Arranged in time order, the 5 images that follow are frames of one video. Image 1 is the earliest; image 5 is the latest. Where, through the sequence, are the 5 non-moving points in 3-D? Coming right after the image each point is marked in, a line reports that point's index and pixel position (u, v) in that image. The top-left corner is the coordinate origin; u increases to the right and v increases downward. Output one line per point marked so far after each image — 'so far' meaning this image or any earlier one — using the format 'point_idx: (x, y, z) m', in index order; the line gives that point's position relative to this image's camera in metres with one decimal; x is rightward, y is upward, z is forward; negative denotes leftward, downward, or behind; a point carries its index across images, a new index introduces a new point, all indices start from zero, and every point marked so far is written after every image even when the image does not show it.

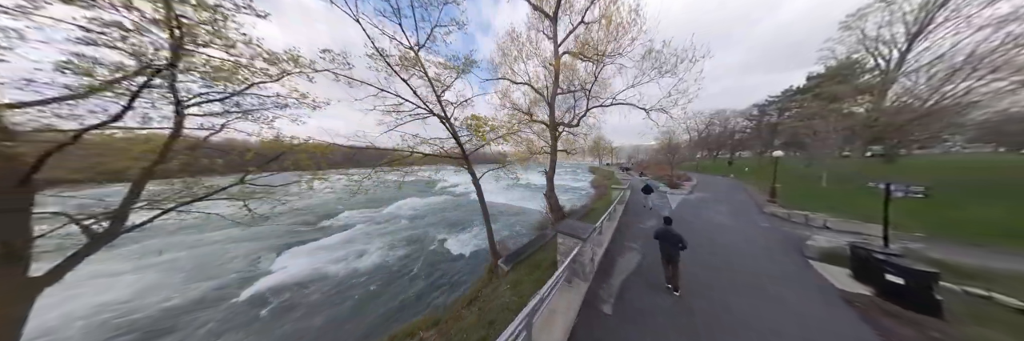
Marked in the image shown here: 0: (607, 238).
0: (+2.9, -2.1, +5.0) m
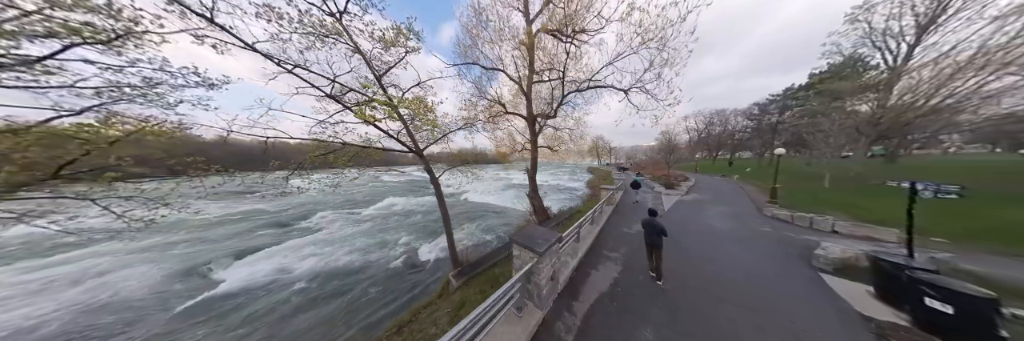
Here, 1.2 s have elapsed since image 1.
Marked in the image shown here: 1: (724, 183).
0: (+1.9, -2.0, +4.3) m
1: (+25.5, -1.5, +19.6) m
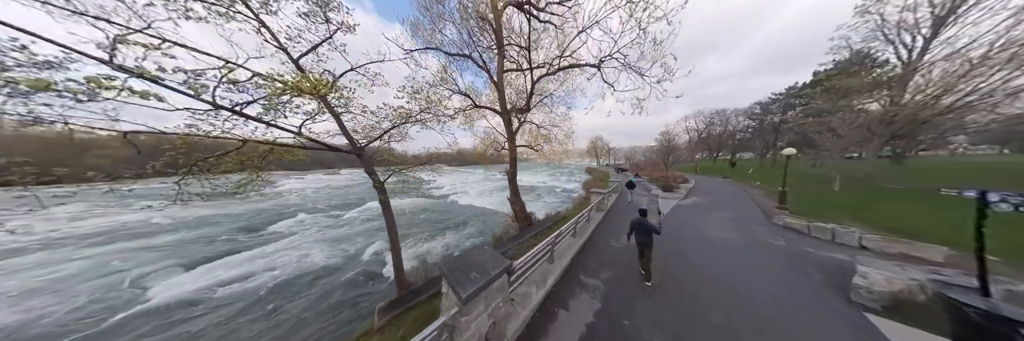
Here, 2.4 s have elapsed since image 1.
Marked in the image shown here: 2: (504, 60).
0: (+1.0, -2.1, +3.5) m
1: (+24.6, -1.7, +18.7) m
2: (-0.3, +3.1, +4.6) m
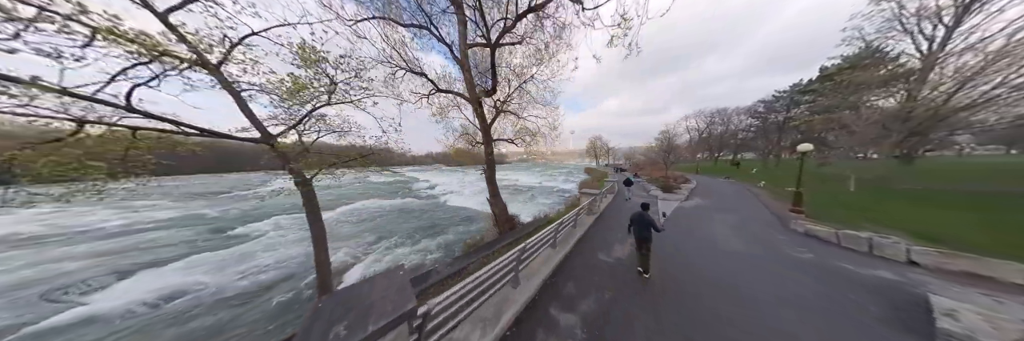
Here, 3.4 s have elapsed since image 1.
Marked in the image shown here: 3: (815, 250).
0: (+0.2, -2.0, +2.6) m
1: (+23.8, -1.7, +17.9) m
2: (-1.0, +3.2, +3.7) m
3: (+7.7, -2.0, +4.1) m
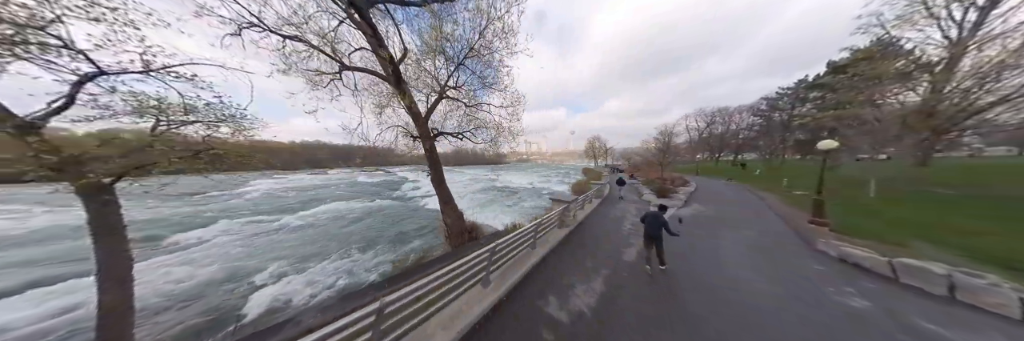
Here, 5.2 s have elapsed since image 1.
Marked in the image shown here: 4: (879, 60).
0: (-1.2, -2.0, +1.4) m
1: (+22.4, -1.8, +16.7) m
2: (-2.4, +3.2, +2.6) m
3: (+6.3, -2.1, +2.9) m
4: (+22.7, +6.7, +9.8) m
